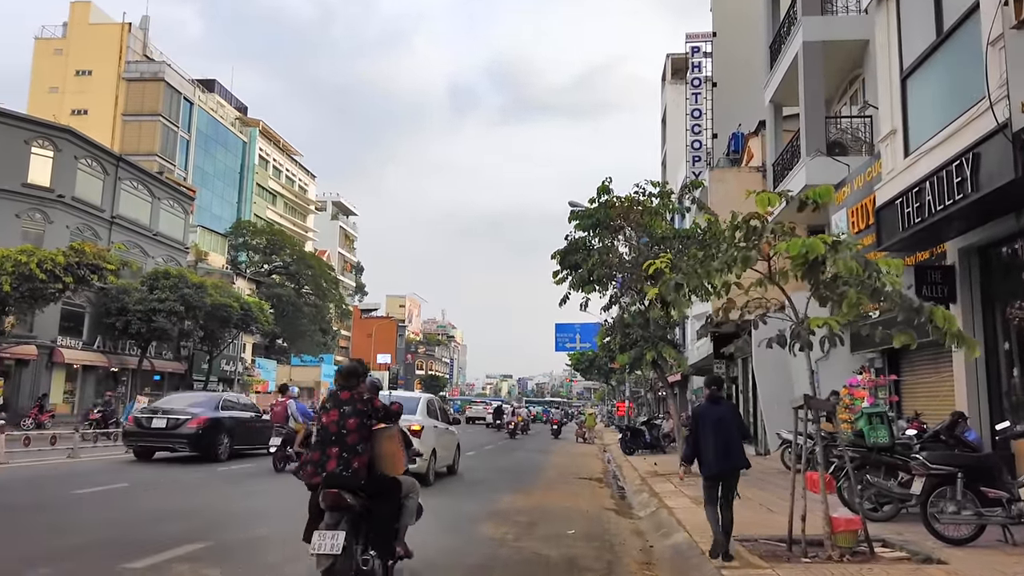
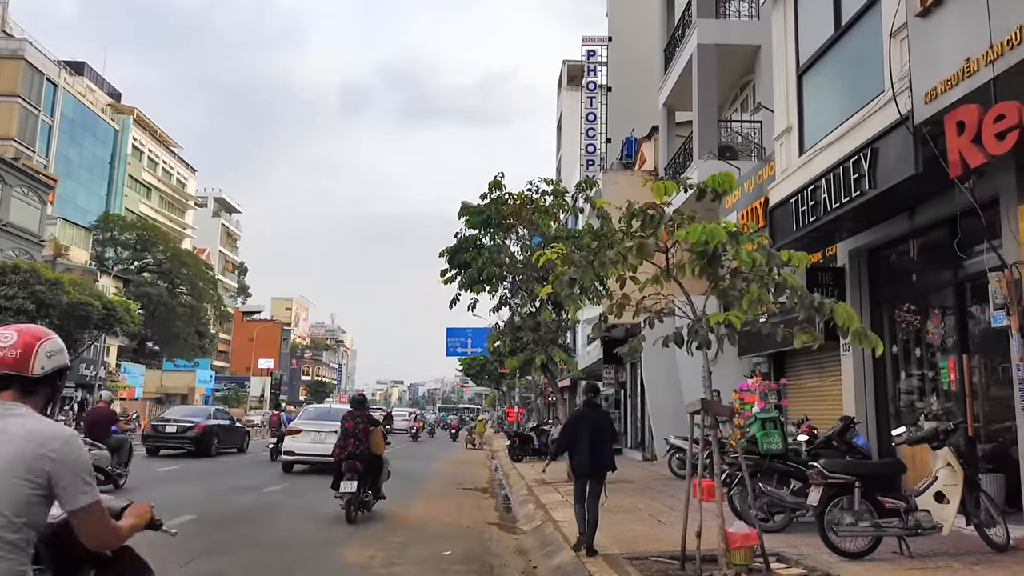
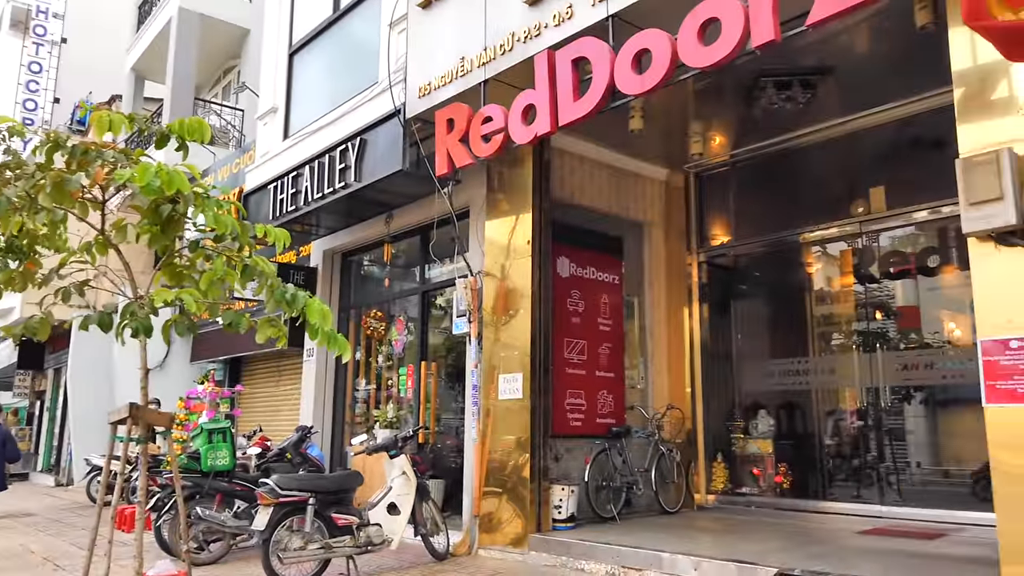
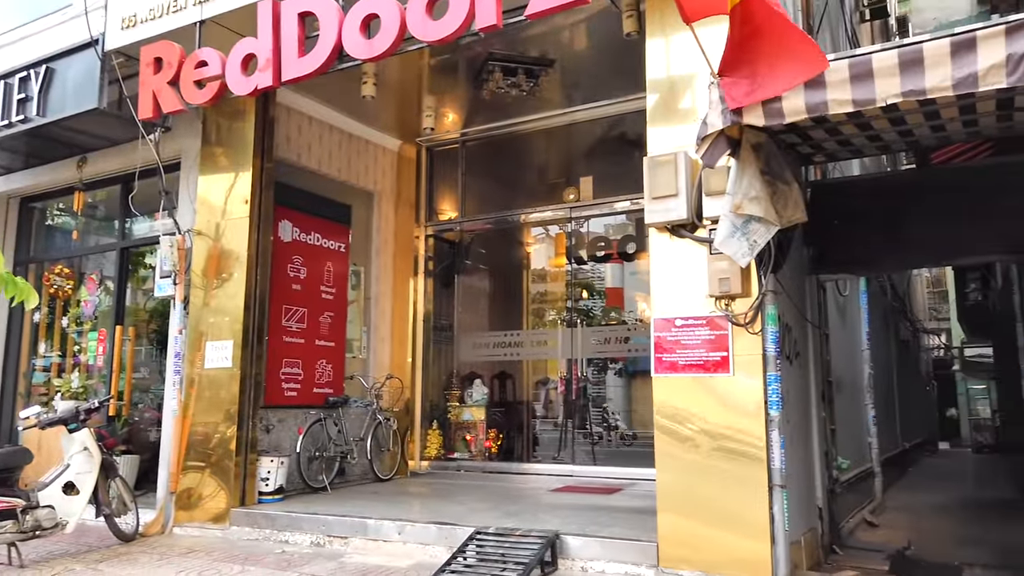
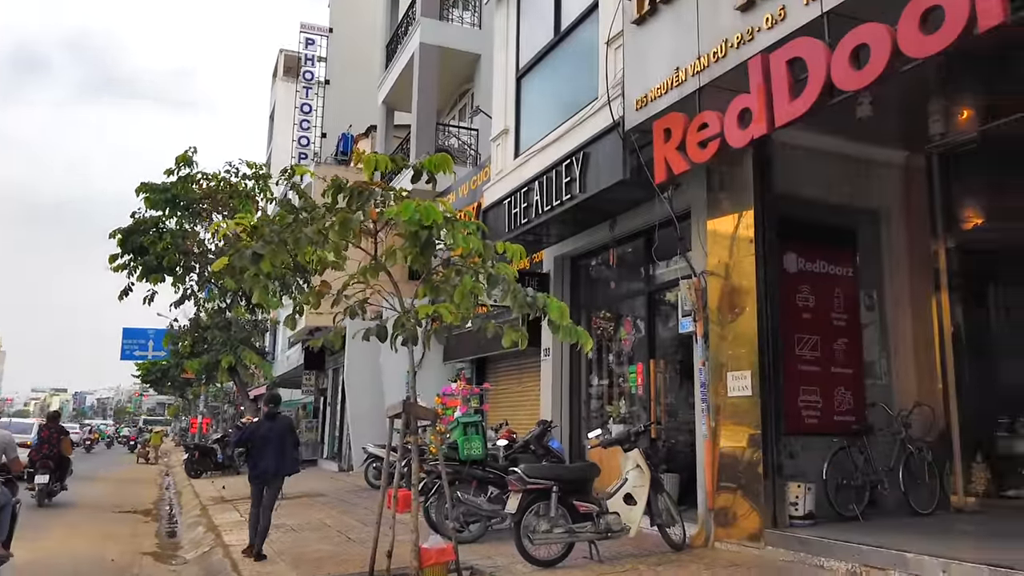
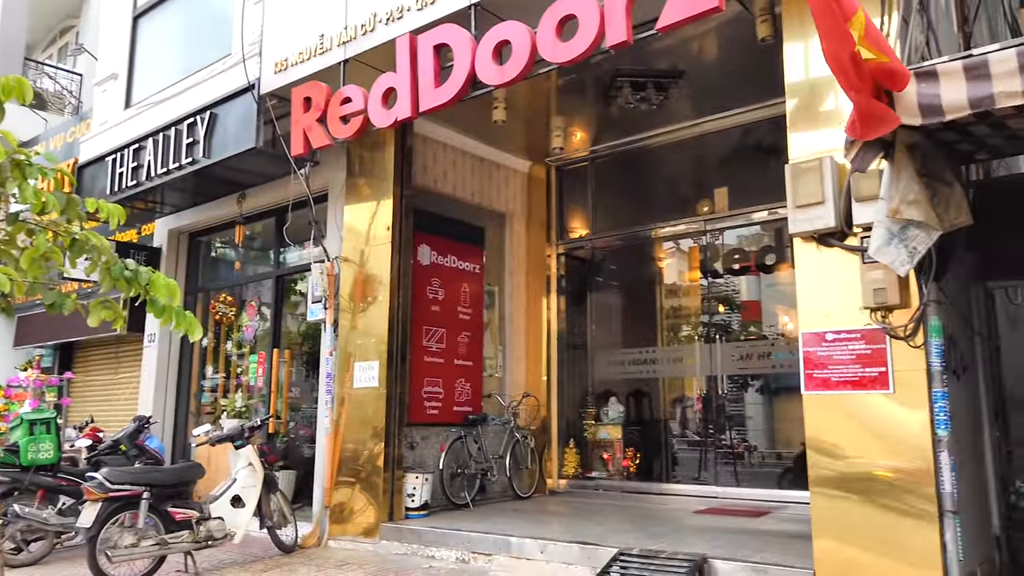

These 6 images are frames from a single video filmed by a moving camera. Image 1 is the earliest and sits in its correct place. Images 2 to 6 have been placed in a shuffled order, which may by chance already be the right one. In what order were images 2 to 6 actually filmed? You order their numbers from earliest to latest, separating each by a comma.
2, 5, 3, 6, 4
